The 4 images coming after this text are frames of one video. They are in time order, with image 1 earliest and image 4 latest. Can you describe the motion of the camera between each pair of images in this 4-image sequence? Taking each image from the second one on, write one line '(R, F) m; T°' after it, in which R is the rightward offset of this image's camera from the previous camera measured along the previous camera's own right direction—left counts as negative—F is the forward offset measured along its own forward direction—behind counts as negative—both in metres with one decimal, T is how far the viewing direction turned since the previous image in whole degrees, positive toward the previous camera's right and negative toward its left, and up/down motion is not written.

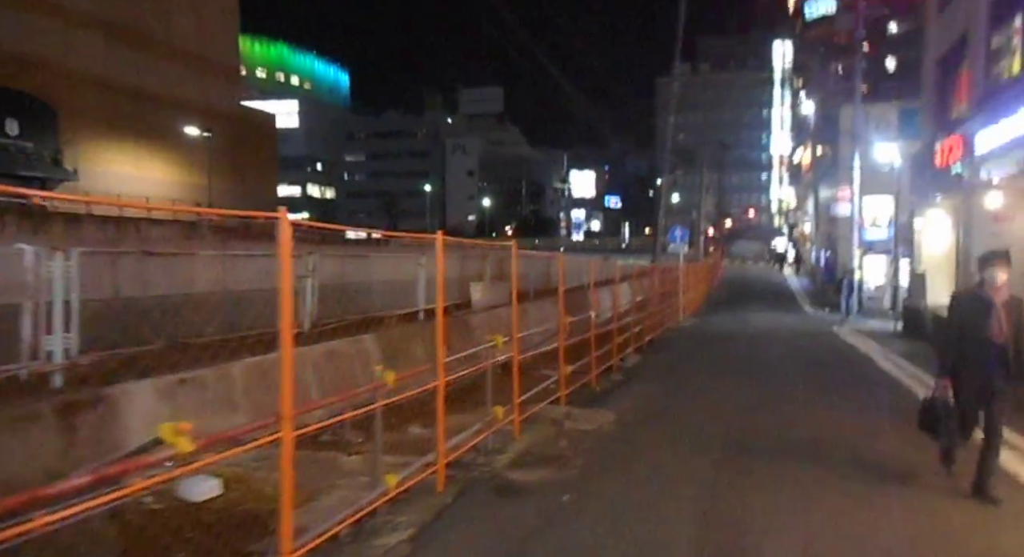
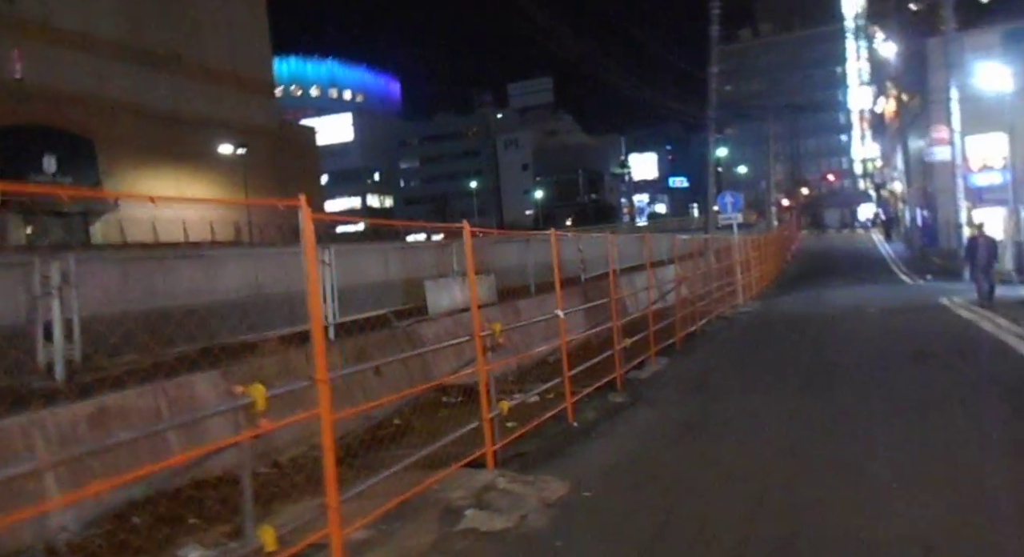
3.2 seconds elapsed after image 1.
(+1.5, +3.7) m; -6°
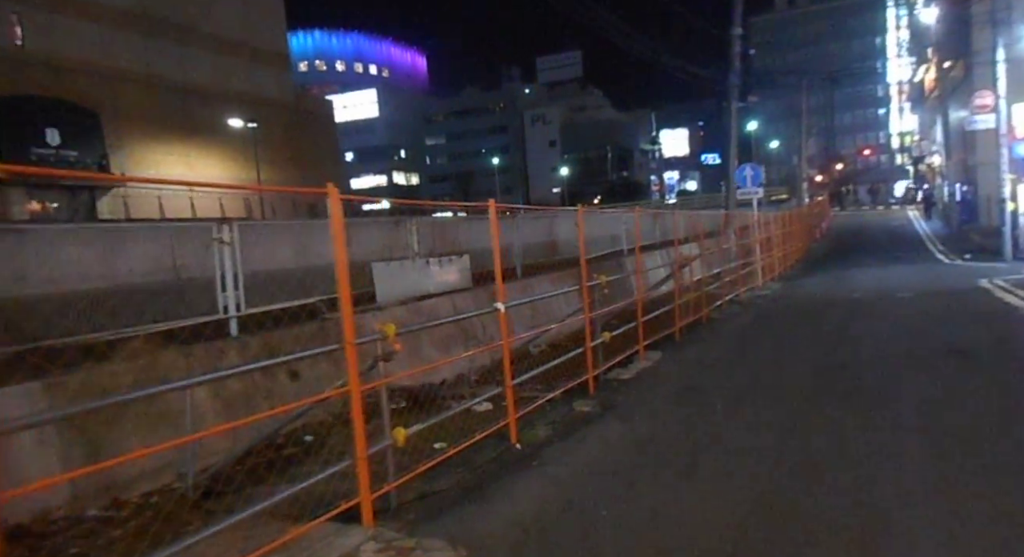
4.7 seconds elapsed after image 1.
(+0.8, +1.7) m; -2°
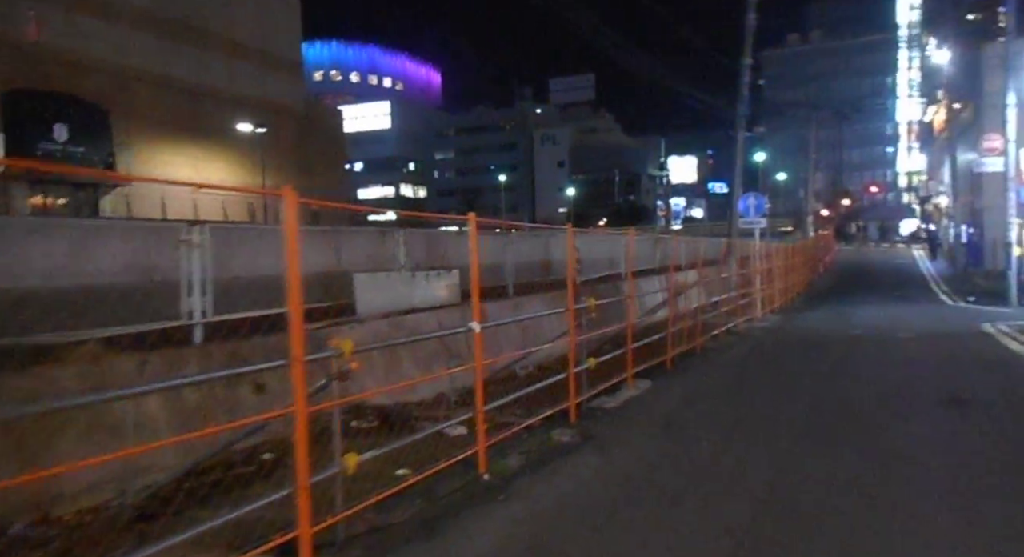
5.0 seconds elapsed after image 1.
(+0.2, +0.3) m; 0°
